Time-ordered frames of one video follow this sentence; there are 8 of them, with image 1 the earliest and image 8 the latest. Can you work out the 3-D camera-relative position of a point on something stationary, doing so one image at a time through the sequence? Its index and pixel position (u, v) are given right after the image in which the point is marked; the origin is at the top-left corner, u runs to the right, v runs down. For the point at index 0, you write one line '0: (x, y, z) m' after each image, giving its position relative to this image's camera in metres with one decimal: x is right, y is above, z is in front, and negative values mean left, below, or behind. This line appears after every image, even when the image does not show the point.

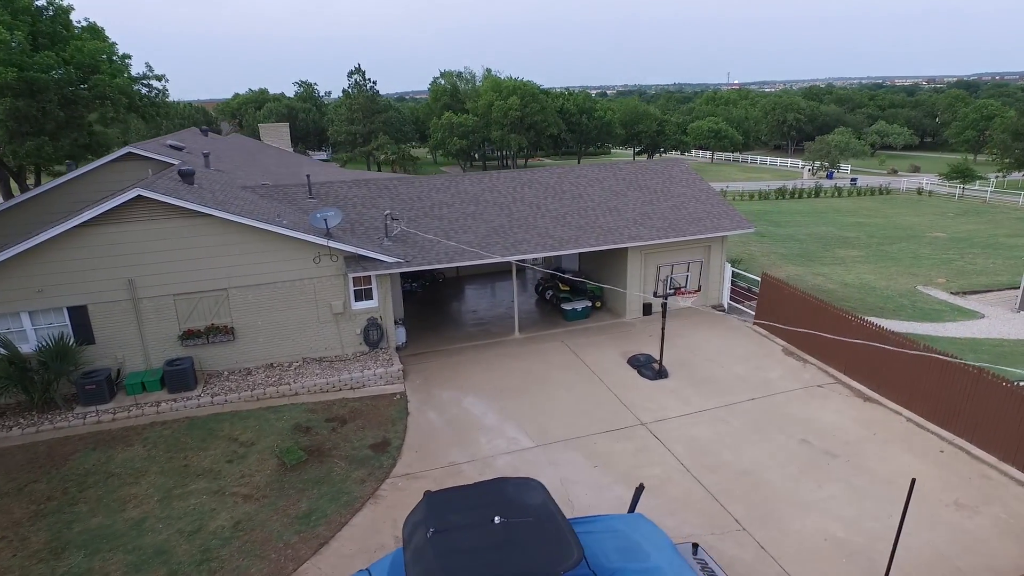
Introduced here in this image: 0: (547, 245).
0: (+0.7, +0.9, +13.1) m
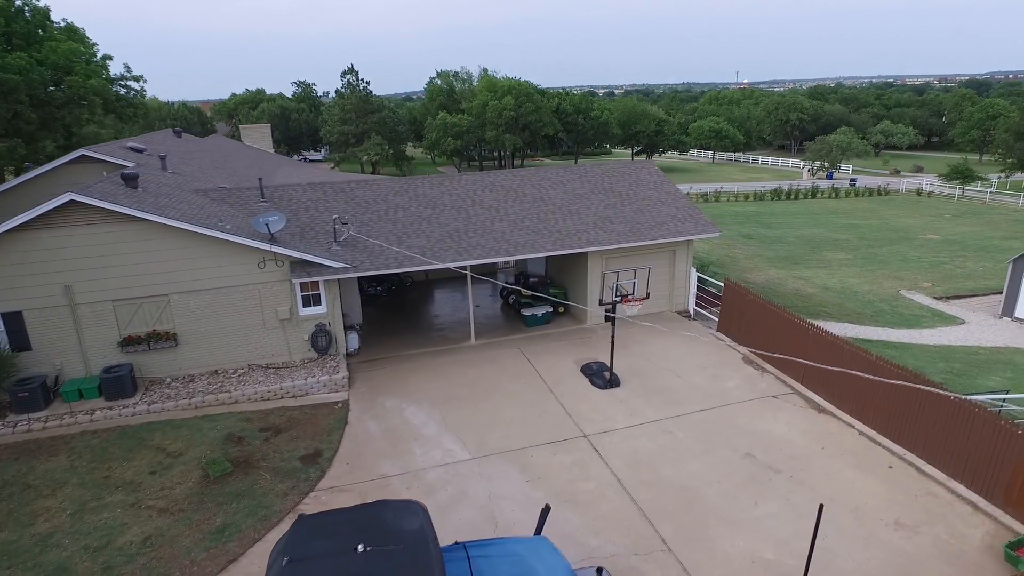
0: (-0.2, +0.8, +12.8) m
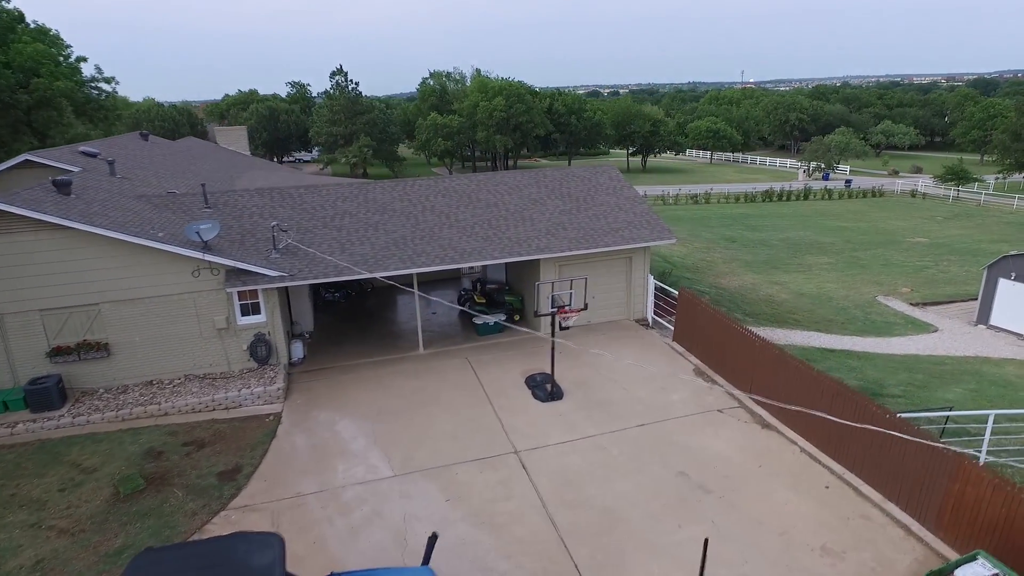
0: (-1.3, +0.6, +12.5) m
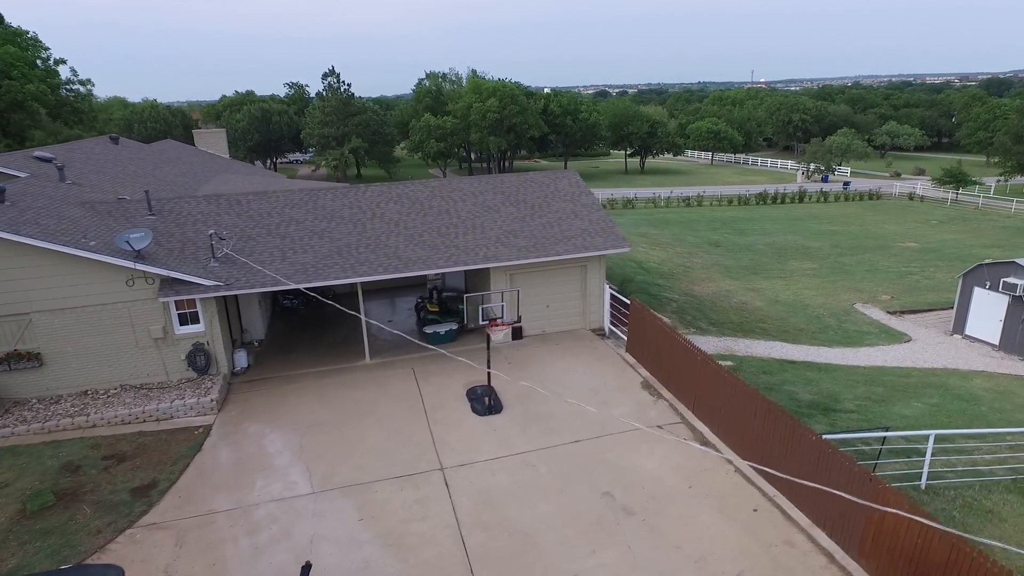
0: (-2.4, +0.4, +12.3) m
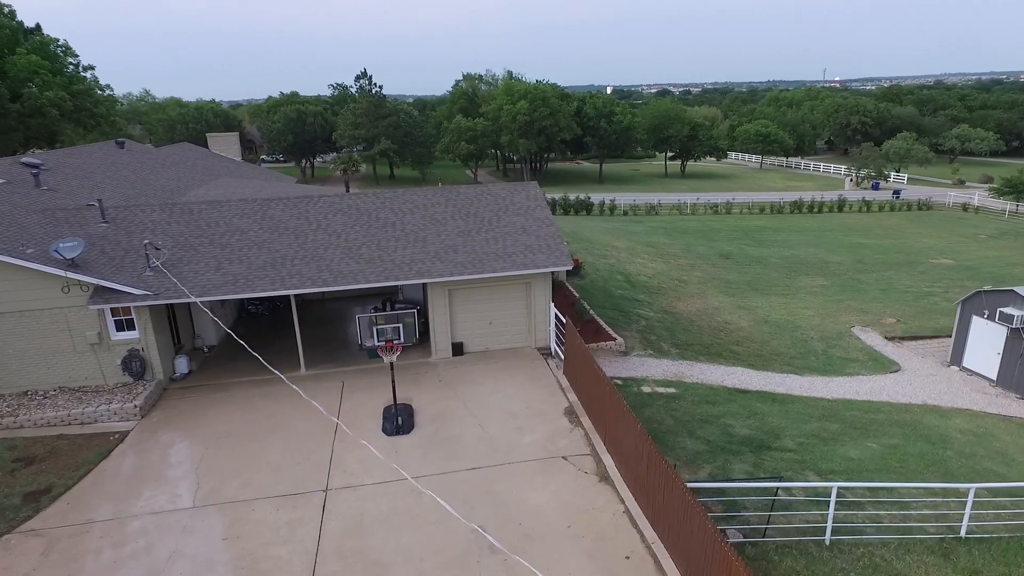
0: (-3.8, +0.2, +12.3) m
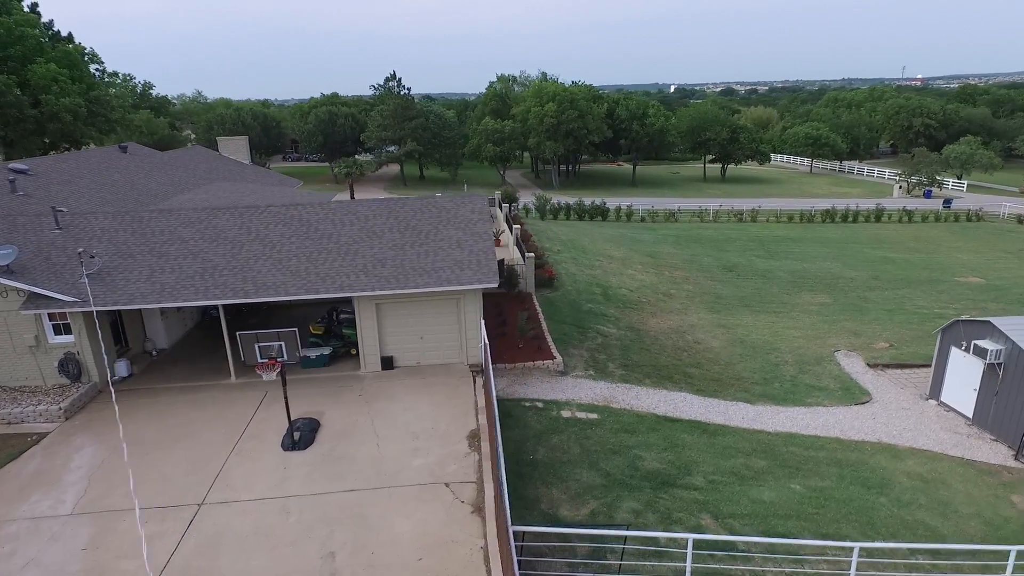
0: (-5.4, -0.1, +12.4) m
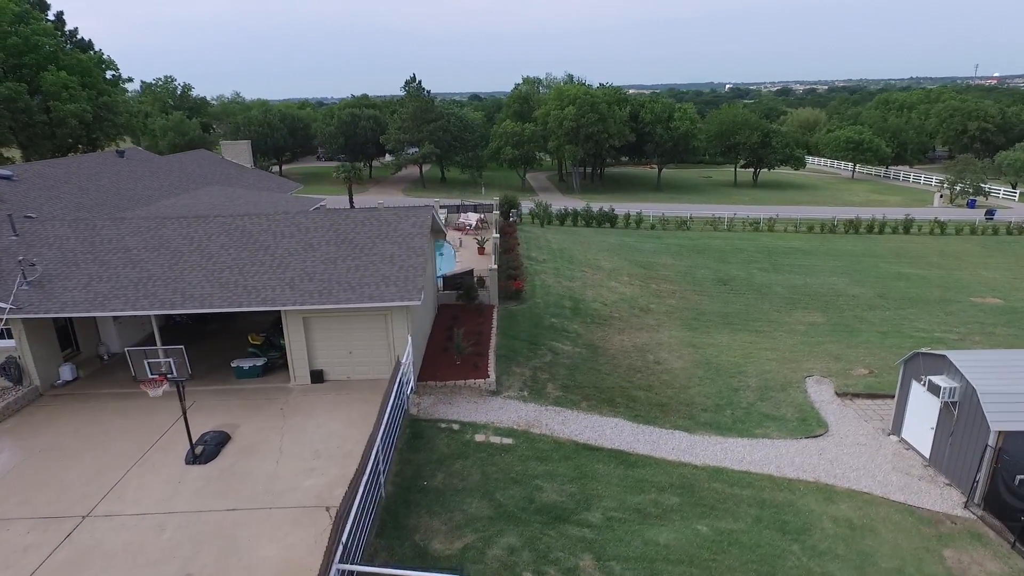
0: (-7.0, -0.3, +12.6) m
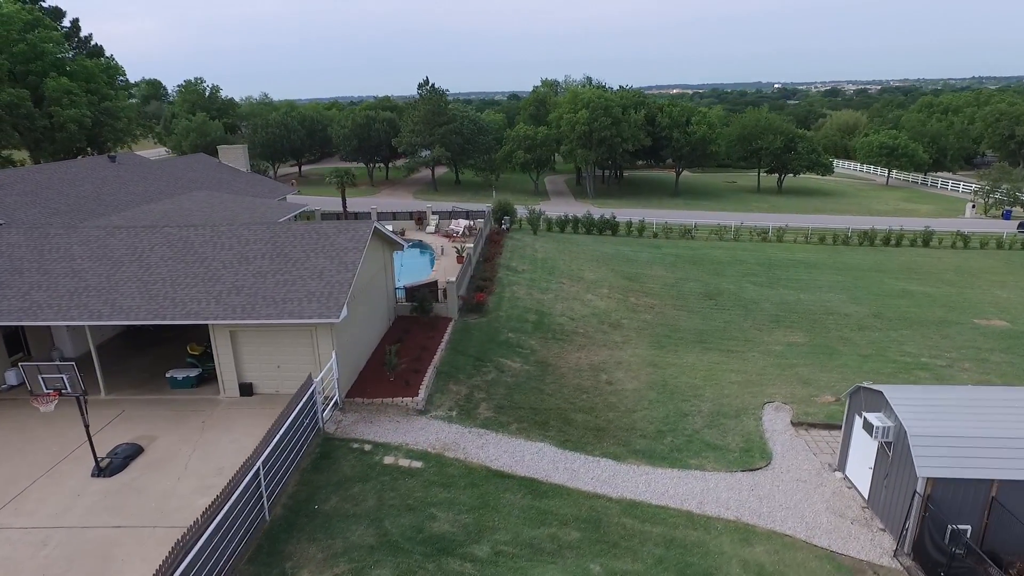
0: (-8.6, -0.5, +12.8) m
